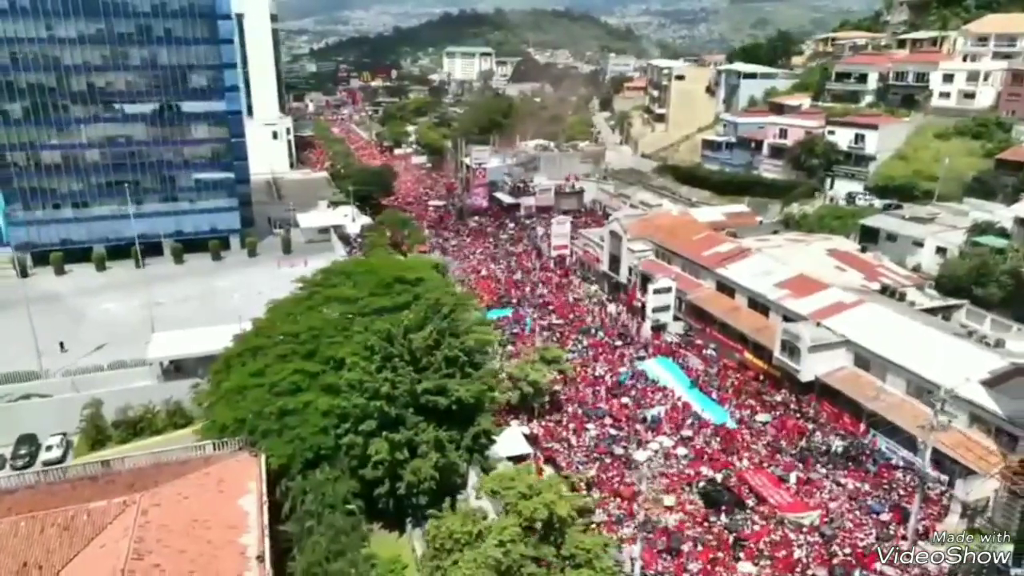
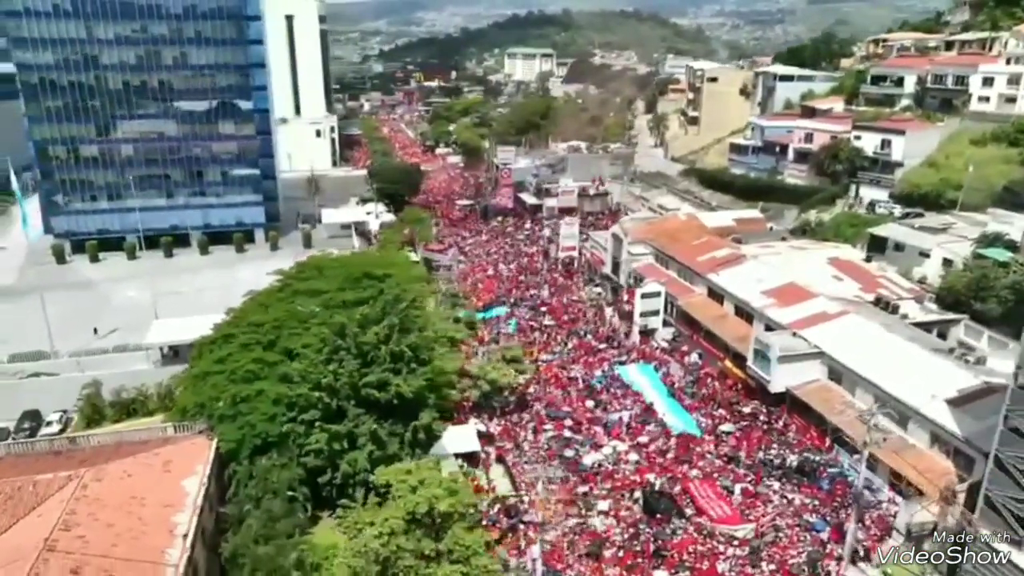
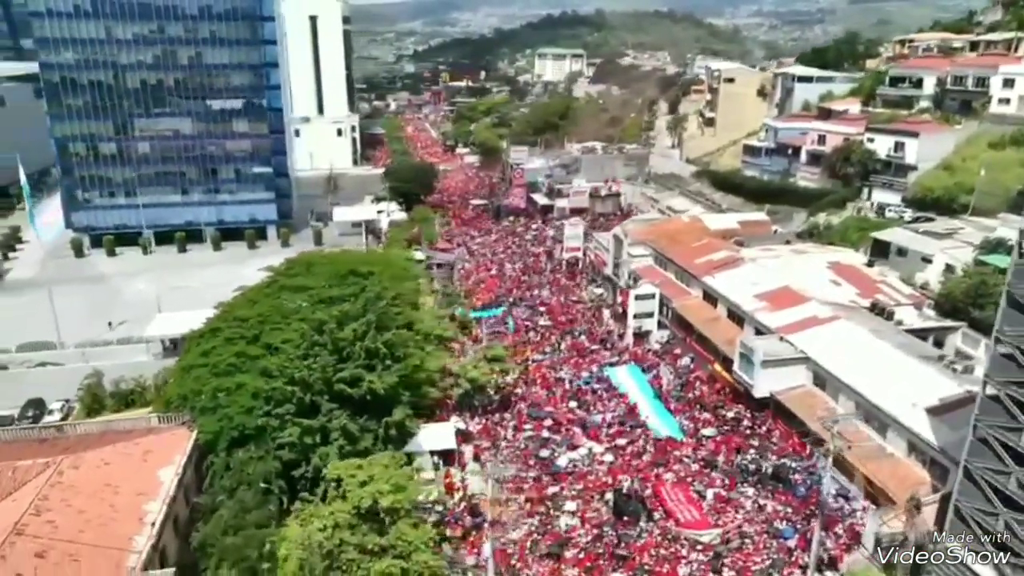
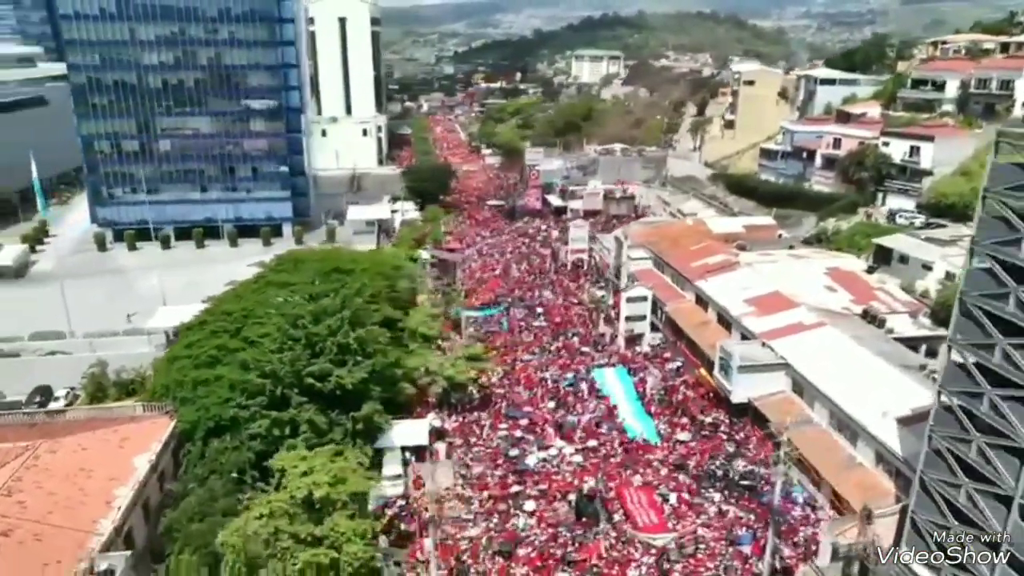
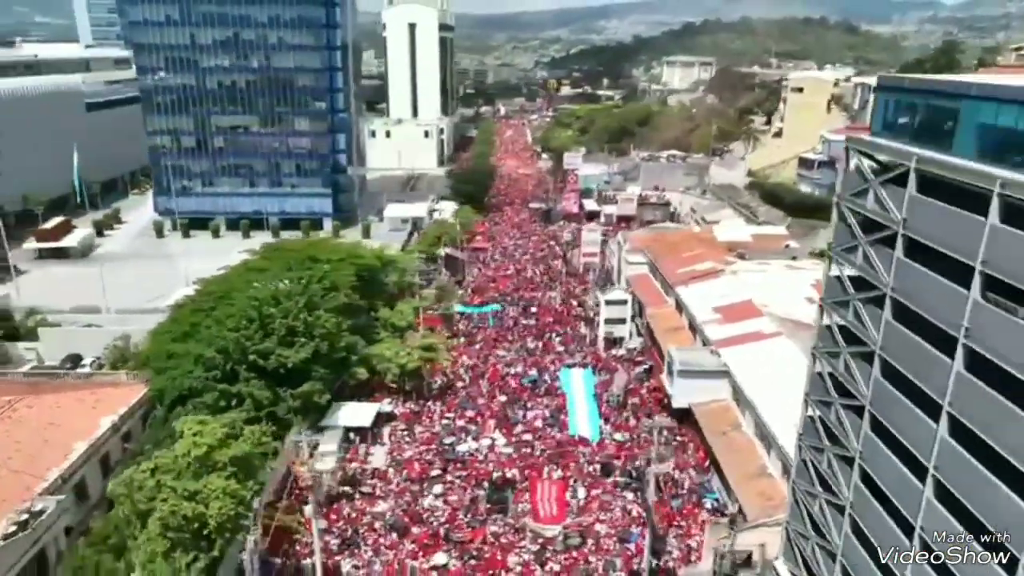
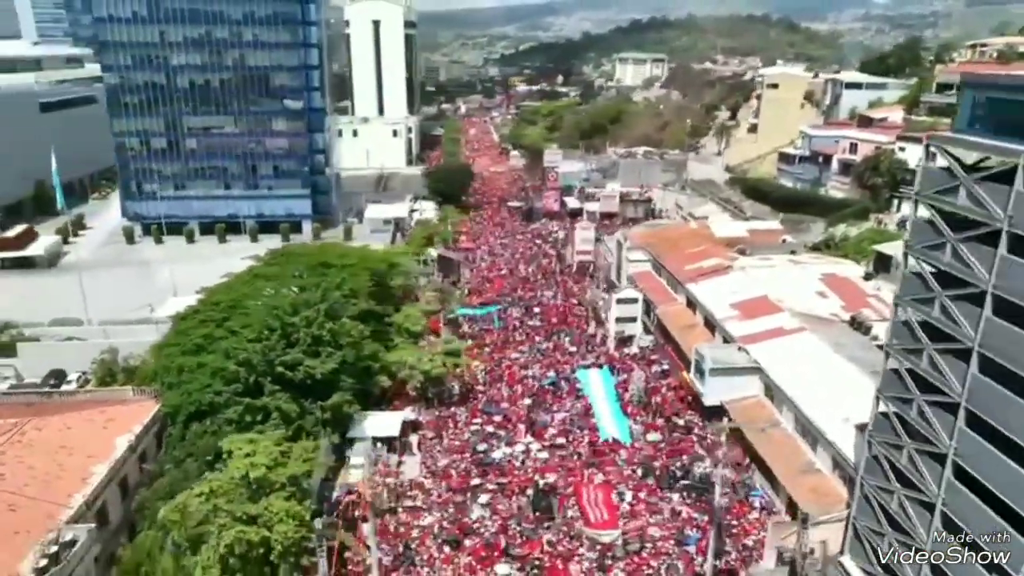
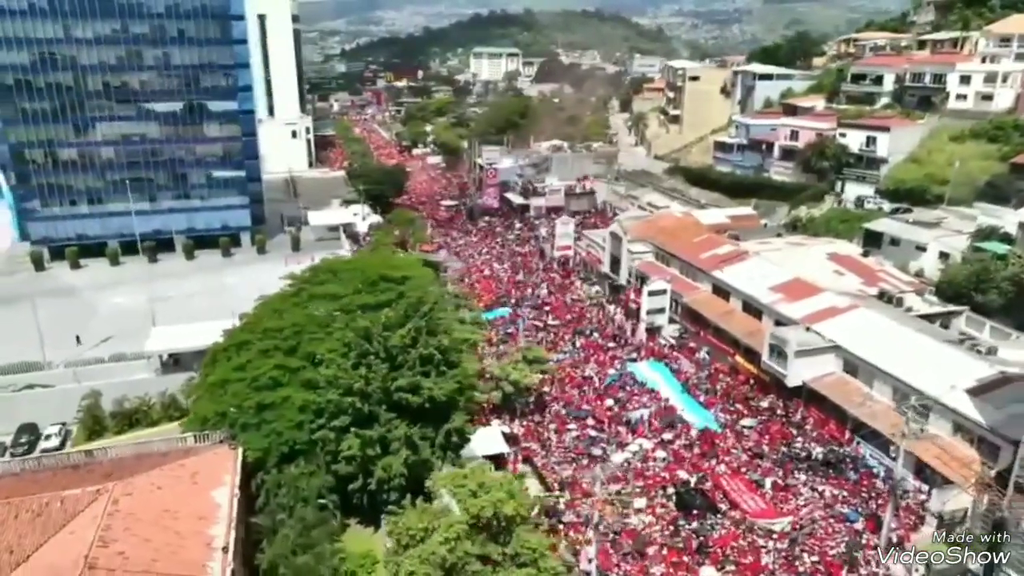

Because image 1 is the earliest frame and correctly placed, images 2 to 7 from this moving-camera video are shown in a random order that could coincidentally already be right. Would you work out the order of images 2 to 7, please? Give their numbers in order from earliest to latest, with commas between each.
7, 2, 3, 4, 6, 5
